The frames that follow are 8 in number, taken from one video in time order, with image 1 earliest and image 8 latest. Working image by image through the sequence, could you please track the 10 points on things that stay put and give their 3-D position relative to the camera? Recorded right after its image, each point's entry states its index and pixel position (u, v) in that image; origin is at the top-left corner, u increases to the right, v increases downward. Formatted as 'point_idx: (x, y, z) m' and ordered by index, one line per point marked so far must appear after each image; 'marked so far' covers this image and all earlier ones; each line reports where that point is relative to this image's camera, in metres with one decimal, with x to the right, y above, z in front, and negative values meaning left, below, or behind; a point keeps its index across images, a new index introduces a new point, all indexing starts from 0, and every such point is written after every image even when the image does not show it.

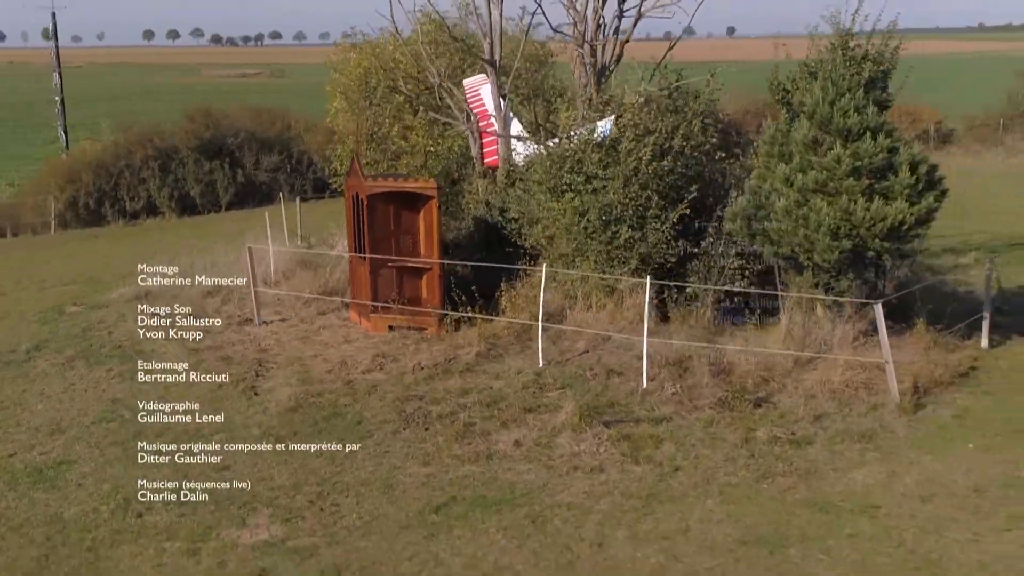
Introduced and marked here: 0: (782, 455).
0: (+1.5, -0.9, +8.6) m
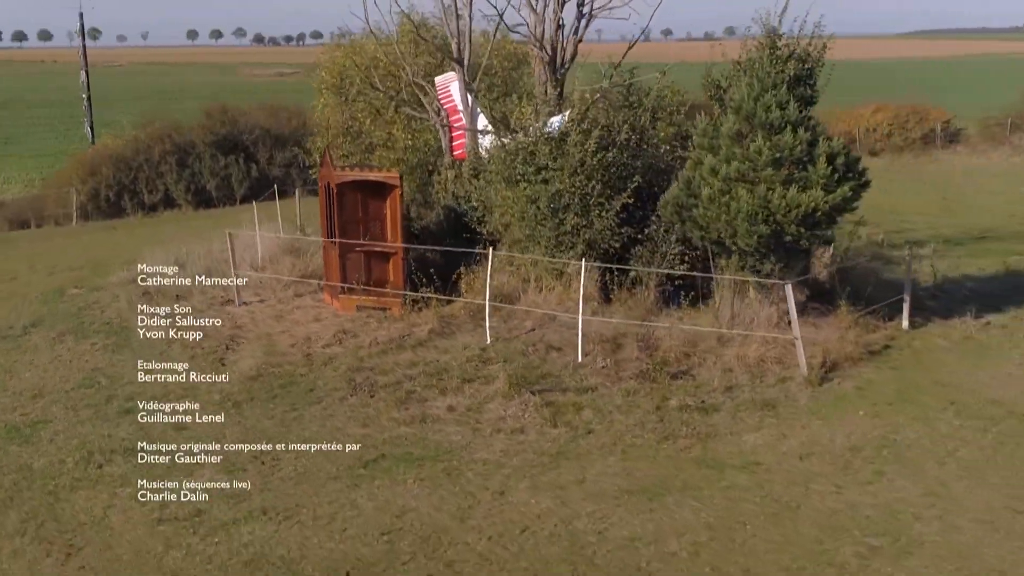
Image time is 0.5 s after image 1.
0: (+1.1, -0.8, +9.5) m
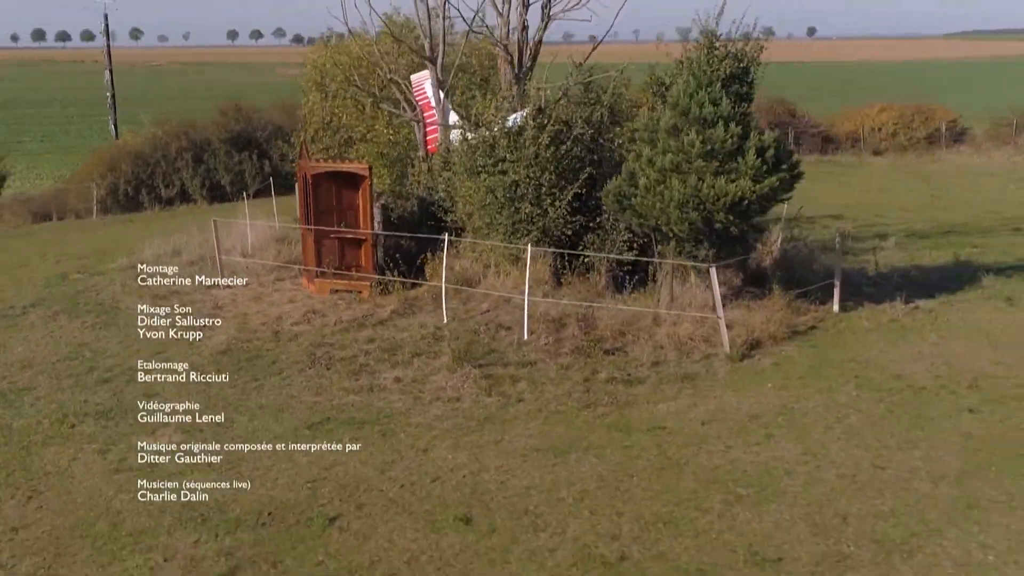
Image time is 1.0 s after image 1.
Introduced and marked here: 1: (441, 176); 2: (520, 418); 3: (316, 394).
0: (+0.7, -0.7, +10.3) m
1: (-0.6, +1.0, +13.7) m
2: (+0.1, -0.8, +9.8) m
3: (-1.3, -0.7, +10.5) m
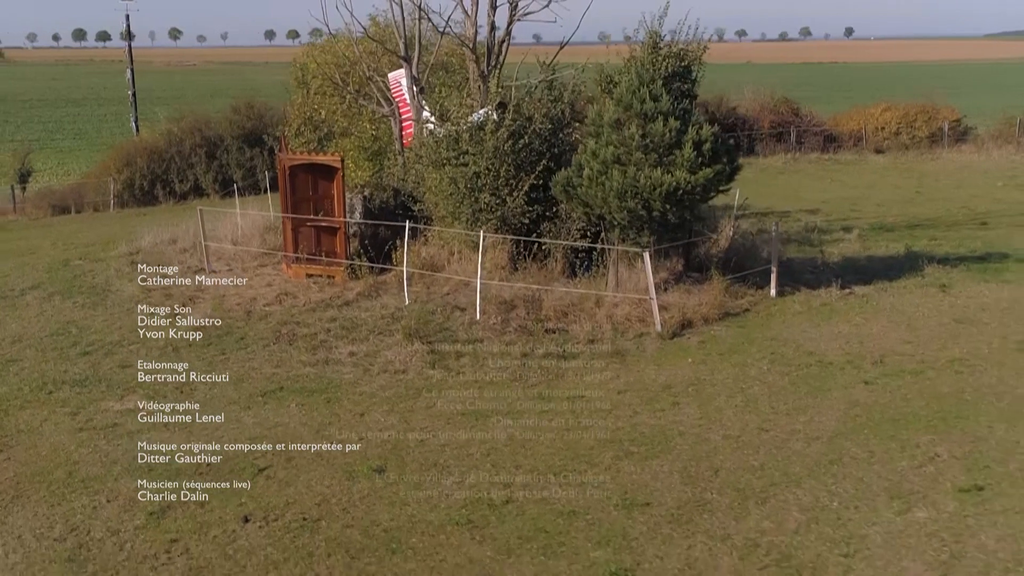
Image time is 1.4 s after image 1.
0: (+0.2, -0.6, +11.2) m
1: (-1.0, +1.1, +14.6) m
2: (-0.4, -0.7, +10.6) m
3: (-1.8, -0.6, +11.4) m
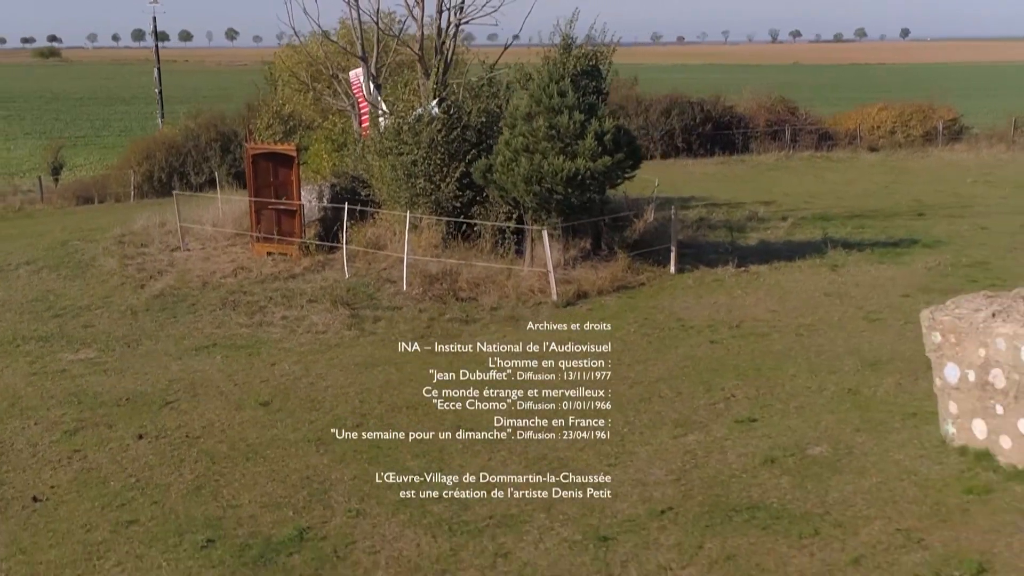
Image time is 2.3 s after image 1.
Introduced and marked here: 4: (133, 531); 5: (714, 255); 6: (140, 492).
0: (-0.5, -0.3, +12.8) m
1: (-1.6, +1.4, +16.3) m
2: (-1.2, -0.4, +12.3) m
3: (-2.5, -0.3, +13.1) m
4: (-1.9, -1.2, +7.6) m
5: (+2.0, +0.3, +15.4) m
6: (-2.0, -1.1, +8.2) m
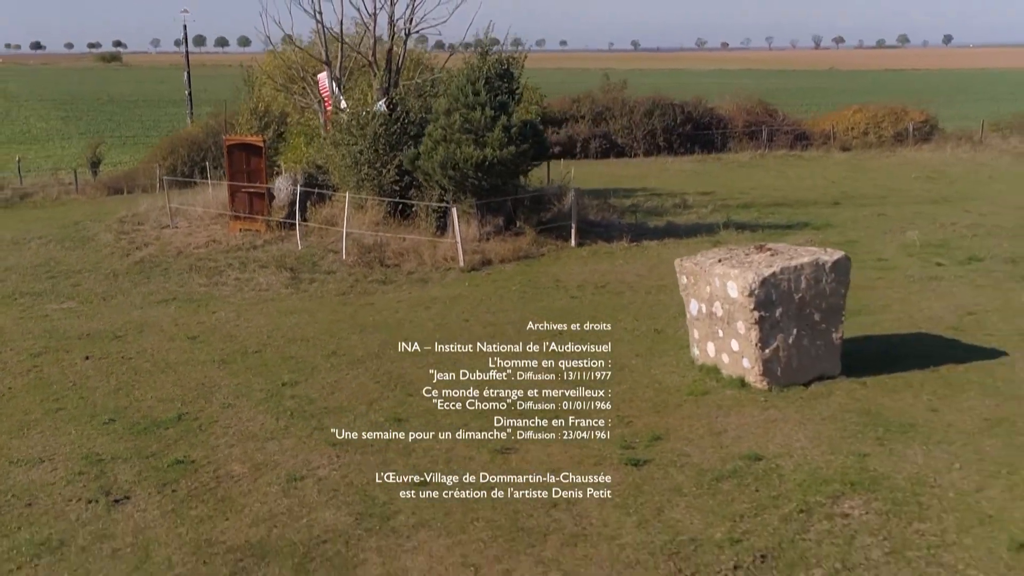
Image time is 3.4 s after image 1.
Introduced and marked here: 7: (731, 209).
0: (-1.5, 0.0, +15.4) m
1: (-2.3, +1.7, +18.9) m
2: (-2.1, -0.1, +14.9) m
3: (-3.4, 0.0, +15.8) m
4: (-3.0, -0.8, +10.3) m
5: (+1.2, +0.7, +17.9) m
6: (-3.1, -0.8, +10.9) m
7: (+2.9, +1.0, +19.8) m
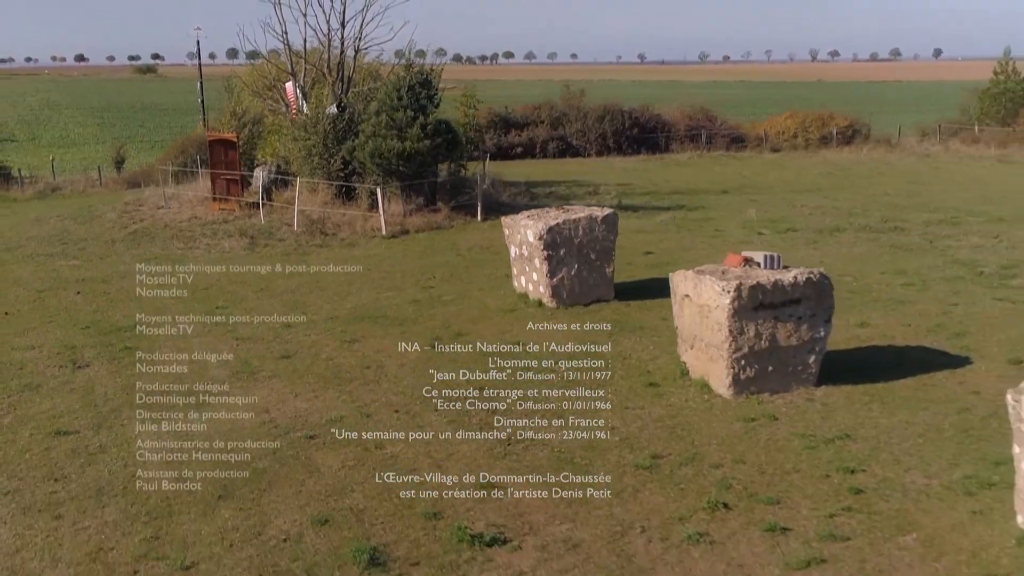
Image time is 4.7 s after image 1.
0: (-2.6, +0.5, +19.4) m
1: (-3.4, +2.2, +23.0) m
2: (-3.3, +0.4, +19.0) m
3: (-4.6, +0.5, +19.9) m
4: (-4.3, -0.3, +14.4) m
5: (+0.2, +1.1, +21.8) m
6: (-4.4, -0.2, +15.0) m
7: (+1.9, +1.4, +23.7) m
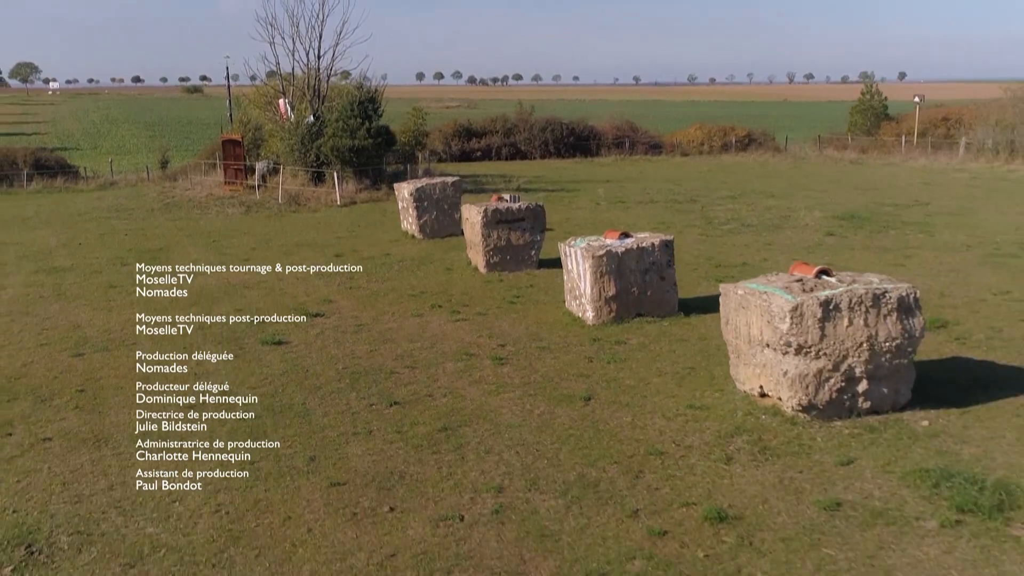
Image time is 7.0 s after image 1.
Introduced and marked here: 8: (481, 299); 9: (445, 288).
0: (-4.1, +1.3, +27.8) m
1: (-4.7, +3.0, +31.5) m
2: (-4.8, +1.2, +27.4) m
3: (-6.1, +1.4, +28.4) m
4: (-6.0, +0.6, +22.8) m
5: (-1.3, +1.9, +30.2) m
6: (-6.1, +0.7, +23.4) m
7: (+0.5, +2.2, +32.0) m
8: (-0.3, -0.1, +17.0) m
9: (-0.8, 0.0, +18.0) m
